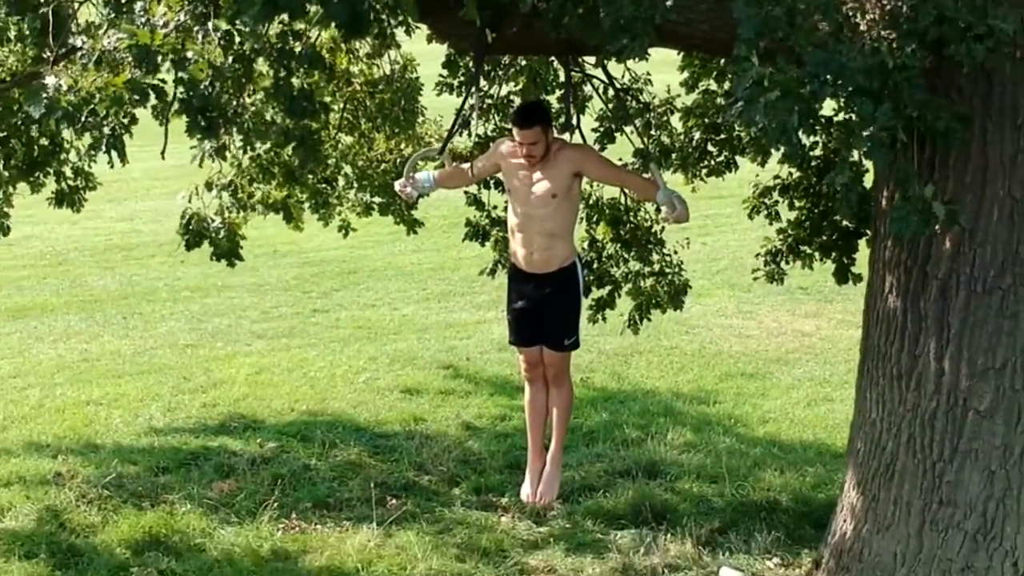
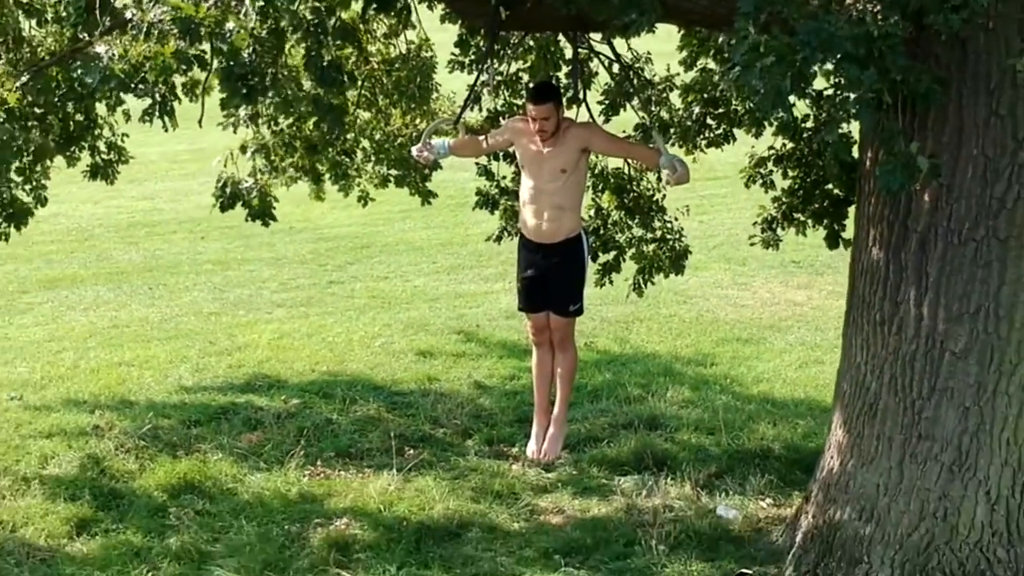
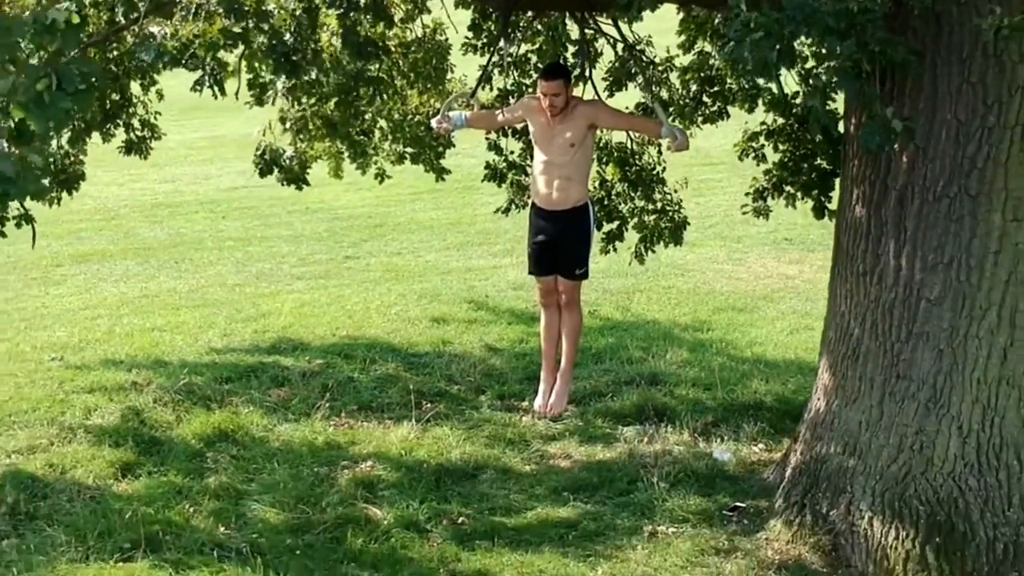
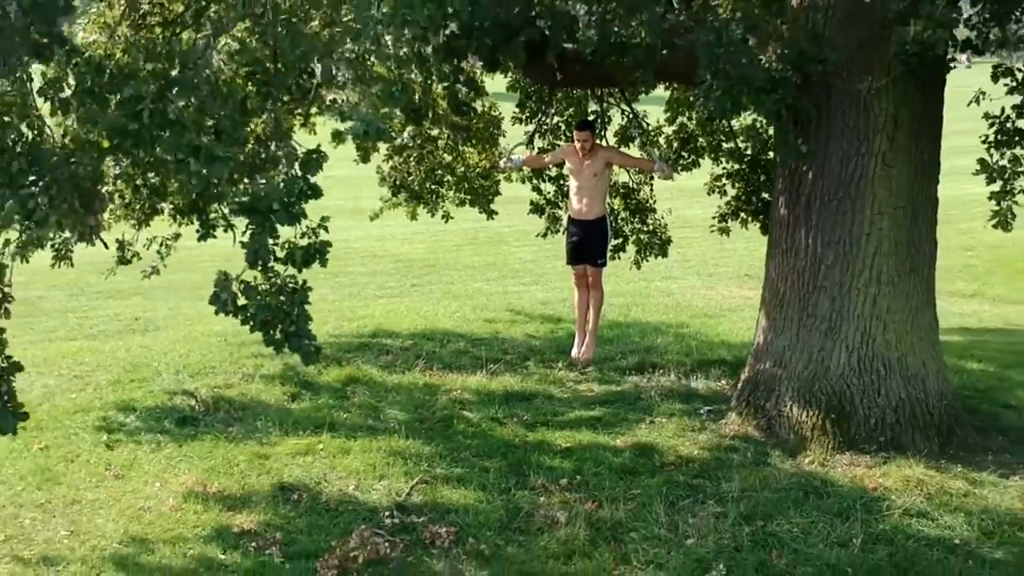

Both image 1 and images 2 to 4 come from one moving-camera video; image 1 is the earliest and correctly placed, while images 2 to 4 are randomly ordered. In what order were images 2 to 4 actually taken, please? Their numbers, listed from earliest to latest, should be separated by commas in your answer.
2, 3, 4
